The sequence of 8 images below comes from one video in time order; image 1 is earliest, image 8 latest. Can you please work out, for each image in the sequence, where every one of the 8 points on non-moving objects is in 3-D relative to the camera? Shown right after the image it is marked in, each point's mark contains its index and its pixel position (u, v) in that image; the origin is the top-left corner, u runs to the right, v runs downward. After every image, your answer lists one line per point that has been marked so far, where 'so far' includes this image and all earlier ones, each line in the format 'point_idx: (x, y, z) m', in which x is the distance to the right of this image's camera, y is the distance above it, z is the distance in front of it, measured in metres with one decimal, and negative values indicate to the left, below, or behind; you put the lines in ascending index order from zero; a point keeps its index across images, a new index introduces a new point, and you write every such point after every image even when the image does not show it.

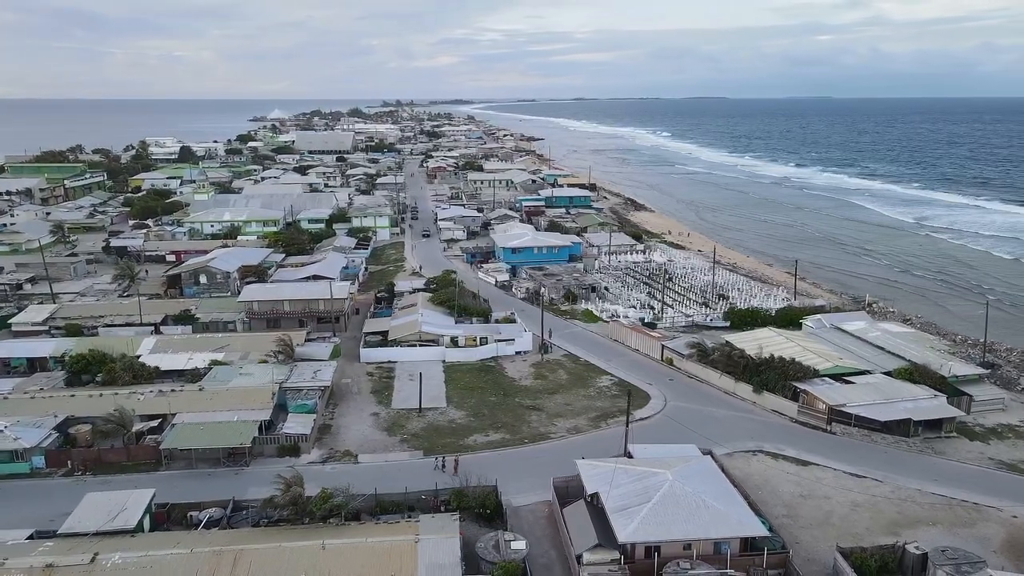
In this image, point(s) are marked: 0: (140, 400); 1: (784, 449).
0: (-8.7, -2.7, +17.5) m
1: (+6.0, -3.5, +16.2) m
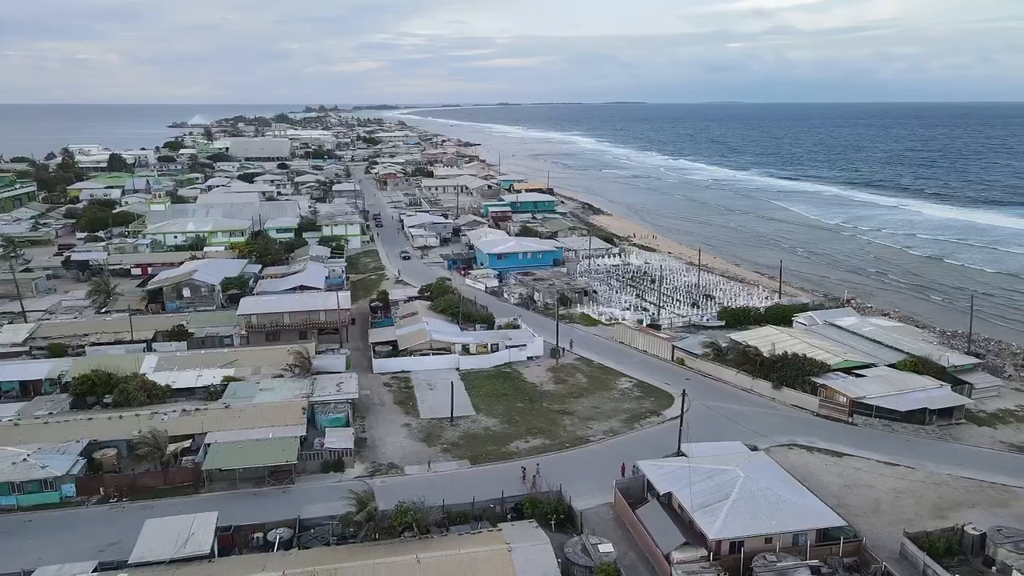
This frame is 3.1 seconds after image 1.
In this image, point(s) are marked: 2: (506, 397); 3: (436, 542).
0: (-7.8, -3.1, +16.7) m
1: (+7.0, -3.5, +16.9) m
2: (-0.1, -2.9, +19.9) m
3: (-1.2, -4.2, +12.0) m
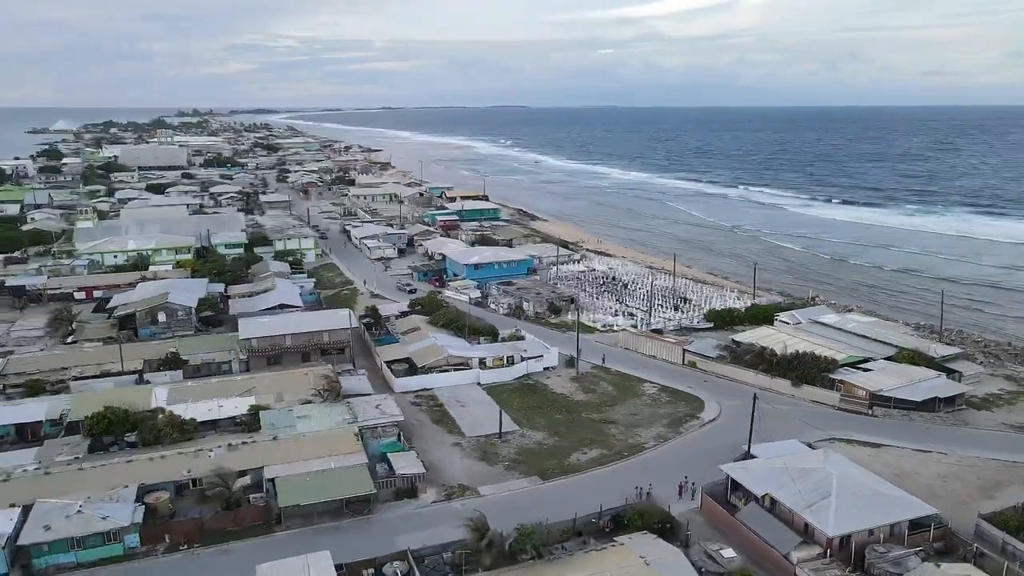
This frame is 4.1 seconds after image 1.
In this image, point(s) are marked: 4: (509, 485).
0: (-6.3, -3.7, +15.7) m
1: (+8.4, -3.6, +18.1) m
2: (+0.8, -3.3, +20.0) m
3: (+1.0, -4.5, +12.0) m
4: (-0.1, -4.3, +15.9) m
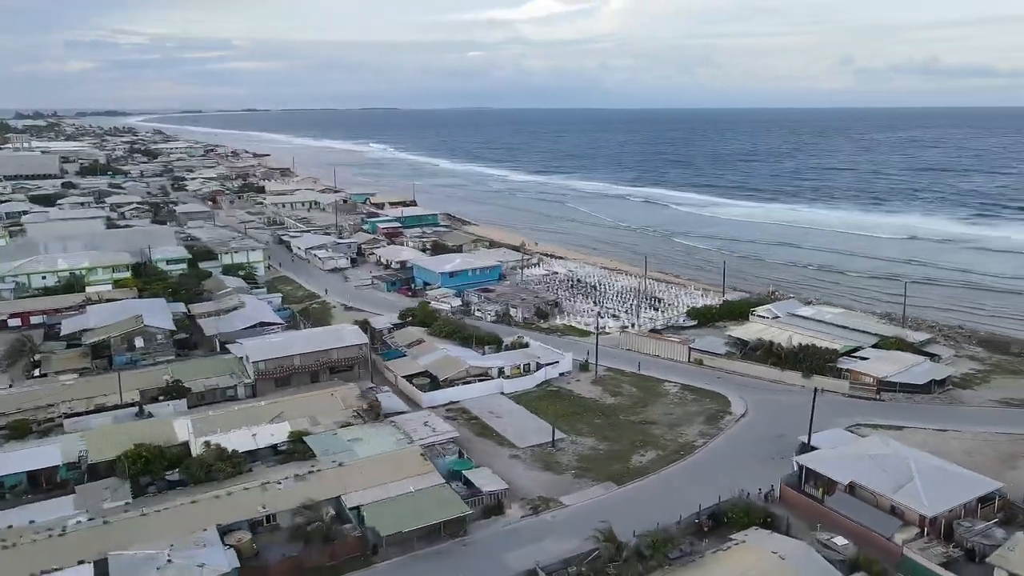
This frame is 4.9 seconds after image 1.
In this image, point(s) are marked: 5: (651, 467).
0: (-4.5, -4.1, +14.8) m
1: (+9.6, -3.5, +19.5) m
2: (+1.8, -3.5, +20.2) m
3: (+3.3, -4.6, +12.3) m
4: (+1.6, -4.5, +16.0) m
5: (+3.3, -4.2, +17.2) m
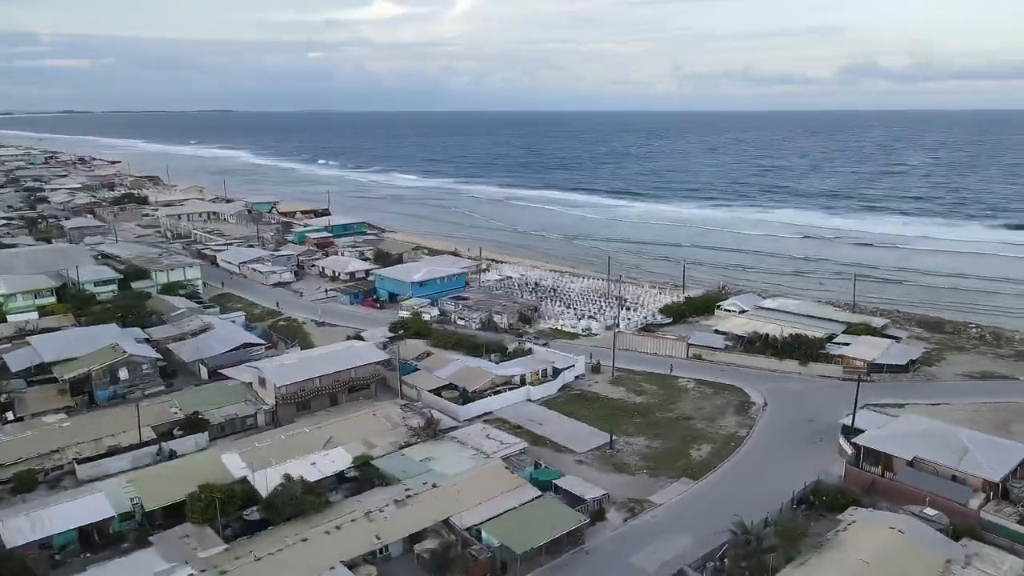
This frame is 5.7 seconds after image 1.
0: (-2.2, -4.4, +14.1) m
1: (+10.6, -3.2, +21.4) m
2: (+2.9, -3.6, +20.6) m
3: (+6.0, -4.6, +13.2) m
4: (+3.6, -4.5, +16.5) m
5: (+4.9, -4.2, +18.0) m
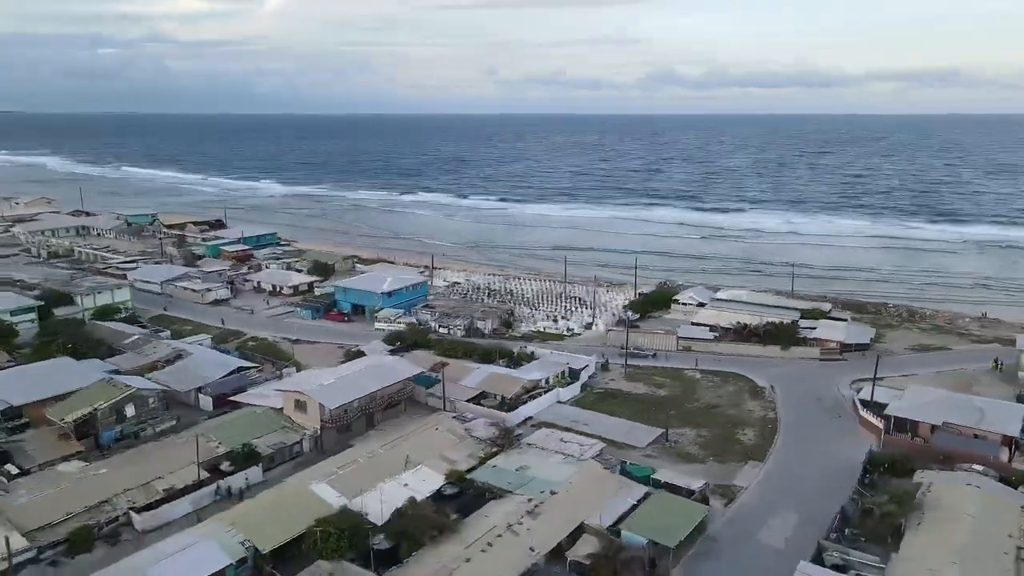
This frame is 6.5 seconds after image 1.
0: (+0.5, -4.6, +14.0) m
1: (+11.4, -2.8, +24.0) m
2: (+4.1, -3.6, +21.5) m
3: (+8.7, -4.3, +14.9) m
4: (+5.6, -4.4, +17.7) m
5: (+6.6, -4.1, +19.4) m
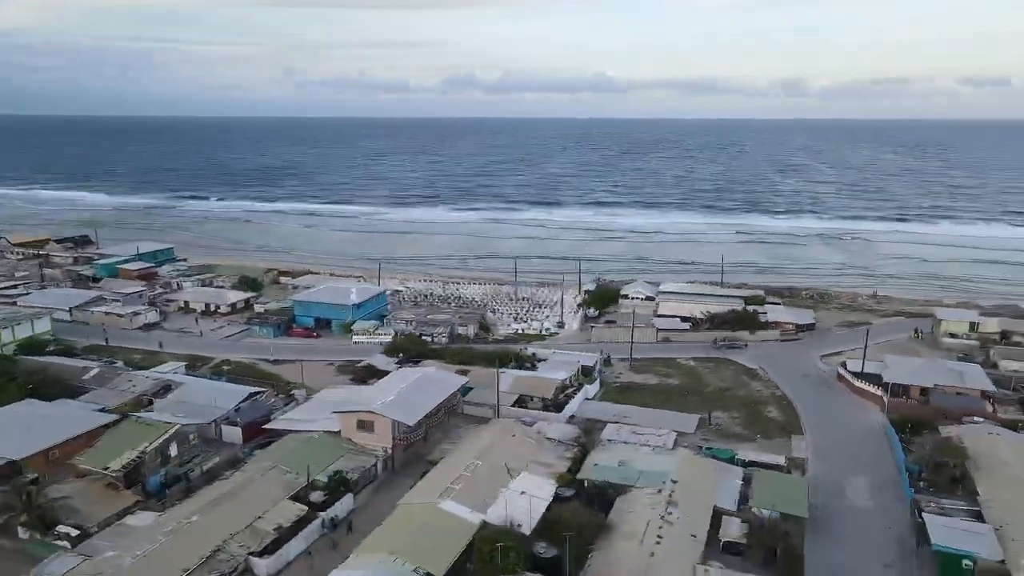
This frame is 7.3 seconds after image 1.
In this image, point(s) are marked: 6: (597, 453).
0: (+3.5, -4.6, +14.7) m
1: (+11.5, -2.3, +27.0) m
2: (+5.0, -3.4, +22.8) m
3: (+11.2, -3.9, +17.6) m
4: (+7.6, -4.2, +19.5) m
5: (+8.1, -3.7, +21.4) m
6: (+2.0, -4.0, +17.6) m
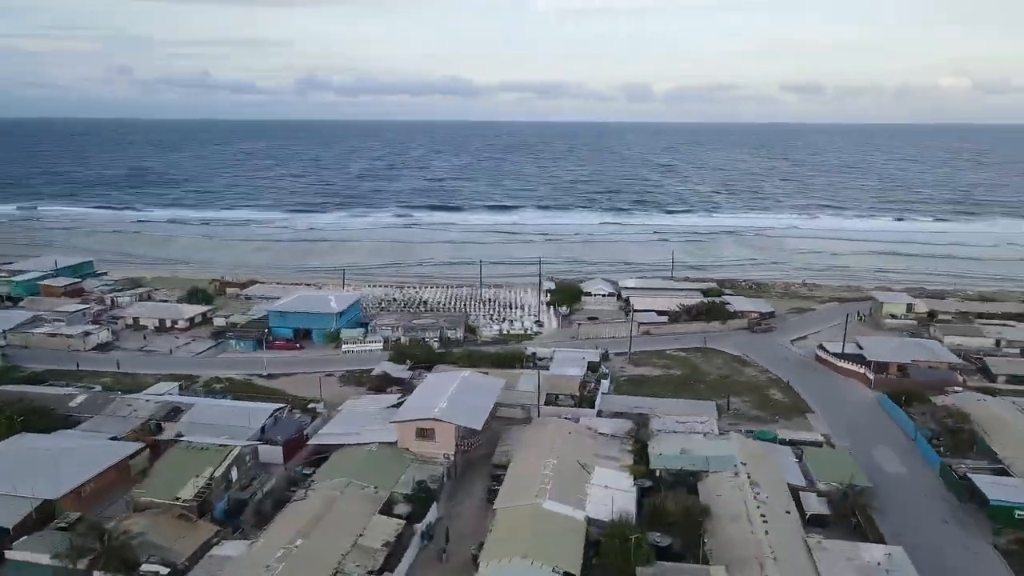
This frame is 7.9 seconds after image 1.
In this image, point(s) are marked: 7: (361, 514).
0: (+5.6, -4.4, +15.6) m
1: (+11.1, -1.9, +29.1) m
2: (+5.6, -3.2, +23.8) m
3: (+12.6, -3.4, +19.8) m
4: (+8.7, -3.9, +21.0) m
5: (+8.8, -3.4, +23.0) m
6: (+3.5, -3.8, +18.2) m
7: (-3.0, -4.5, +14.7) m
